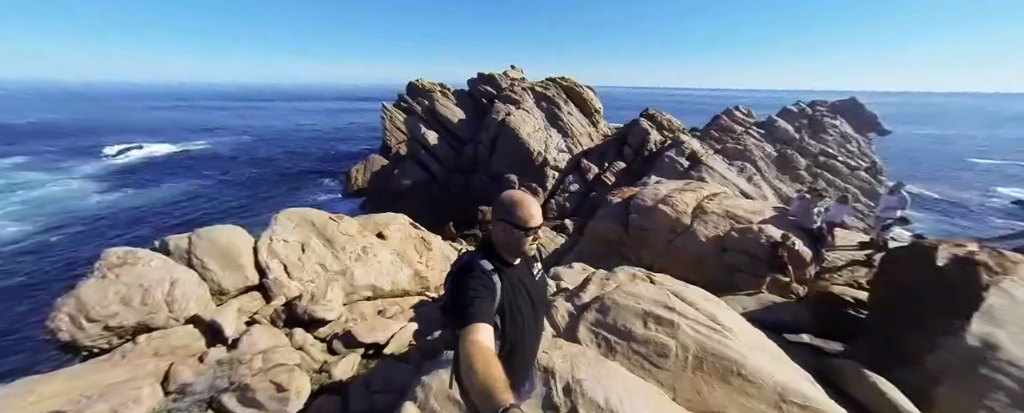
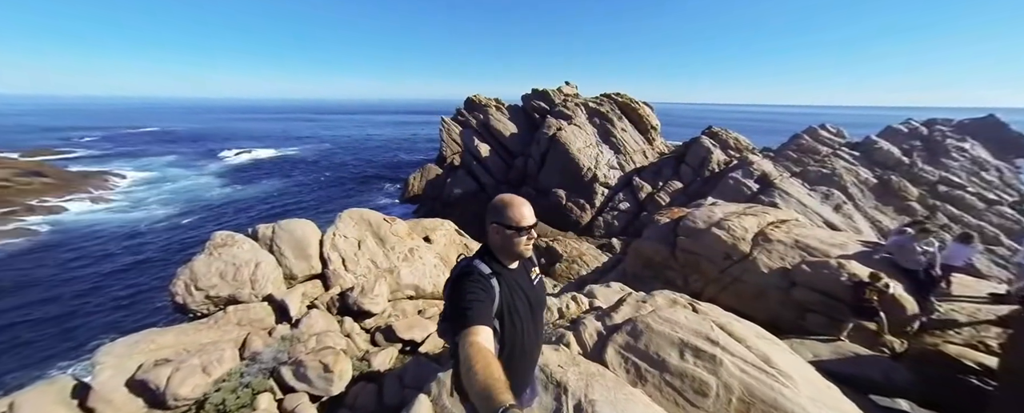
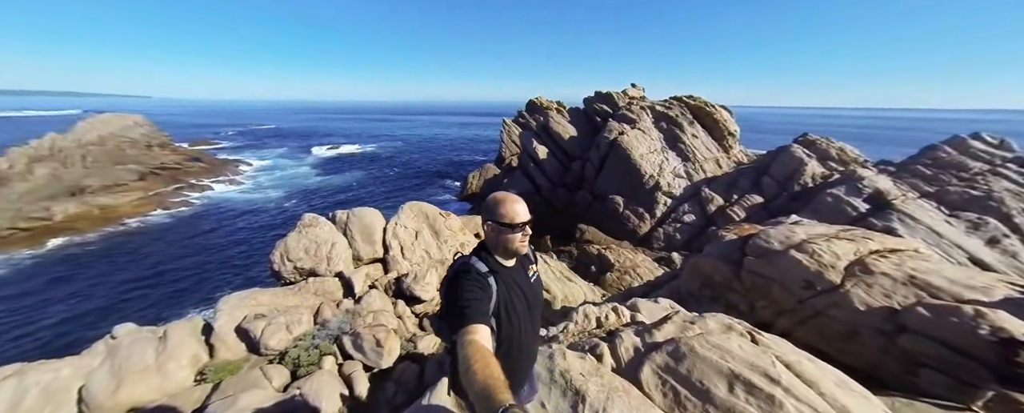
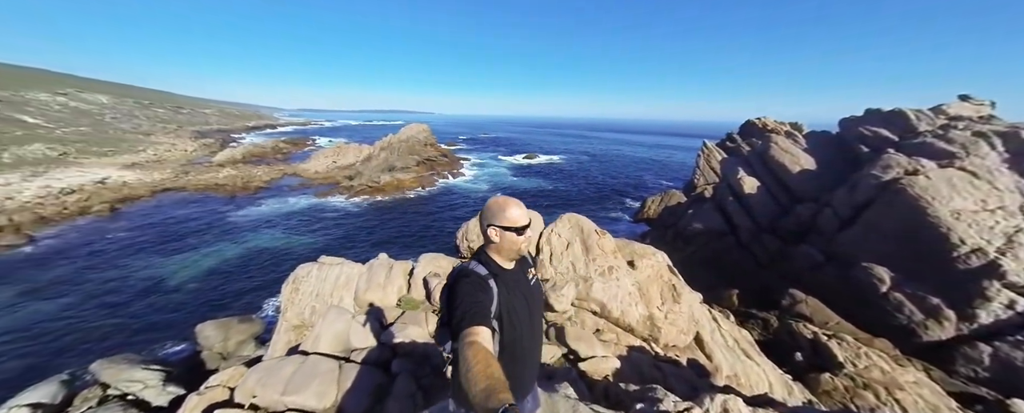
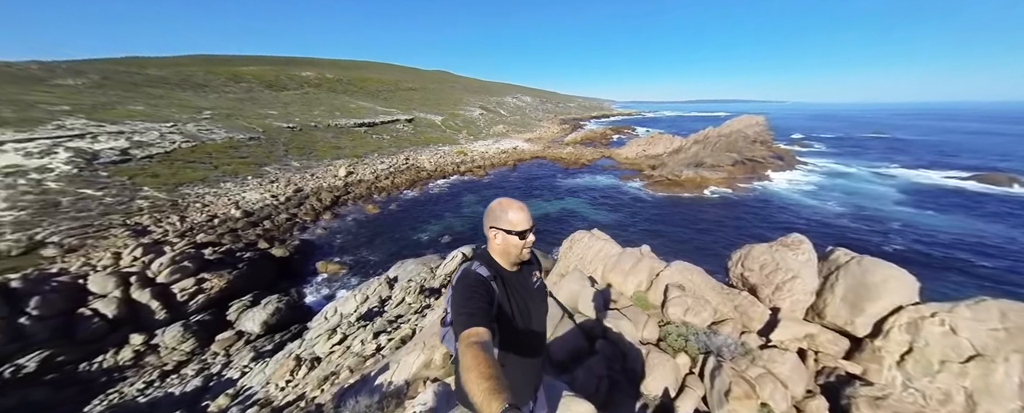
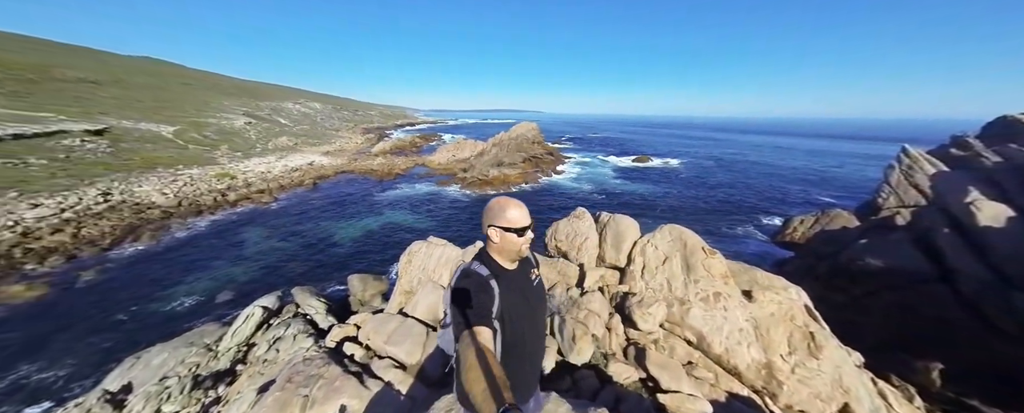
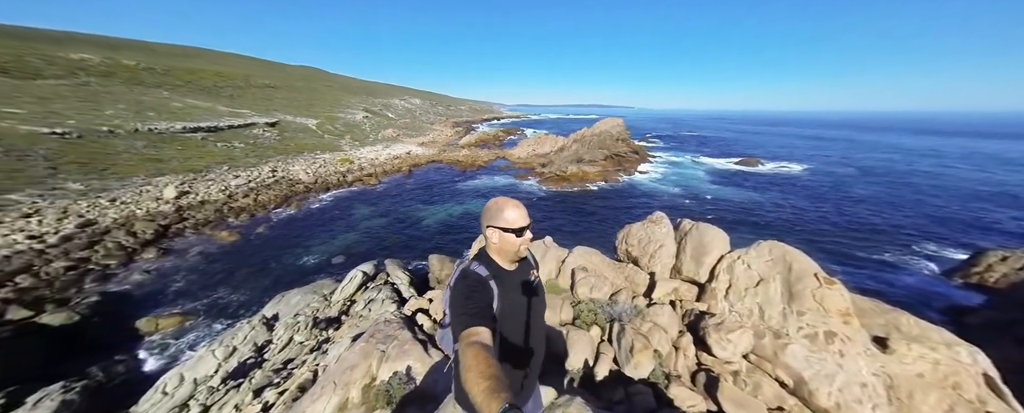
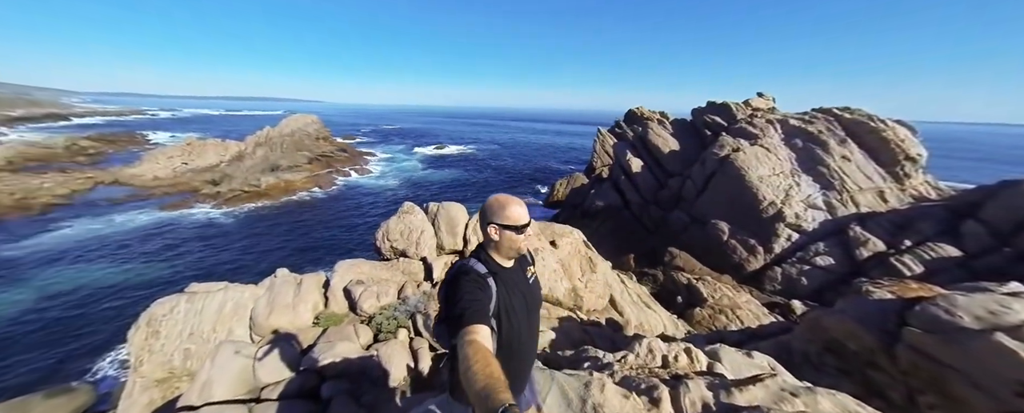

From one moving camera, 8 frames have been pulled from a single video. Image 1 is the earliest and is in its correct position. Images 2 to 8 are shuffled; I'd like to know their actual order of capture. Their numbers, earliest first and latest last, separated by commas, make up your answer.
2, 3, 8, 4, 6, 7, 5
